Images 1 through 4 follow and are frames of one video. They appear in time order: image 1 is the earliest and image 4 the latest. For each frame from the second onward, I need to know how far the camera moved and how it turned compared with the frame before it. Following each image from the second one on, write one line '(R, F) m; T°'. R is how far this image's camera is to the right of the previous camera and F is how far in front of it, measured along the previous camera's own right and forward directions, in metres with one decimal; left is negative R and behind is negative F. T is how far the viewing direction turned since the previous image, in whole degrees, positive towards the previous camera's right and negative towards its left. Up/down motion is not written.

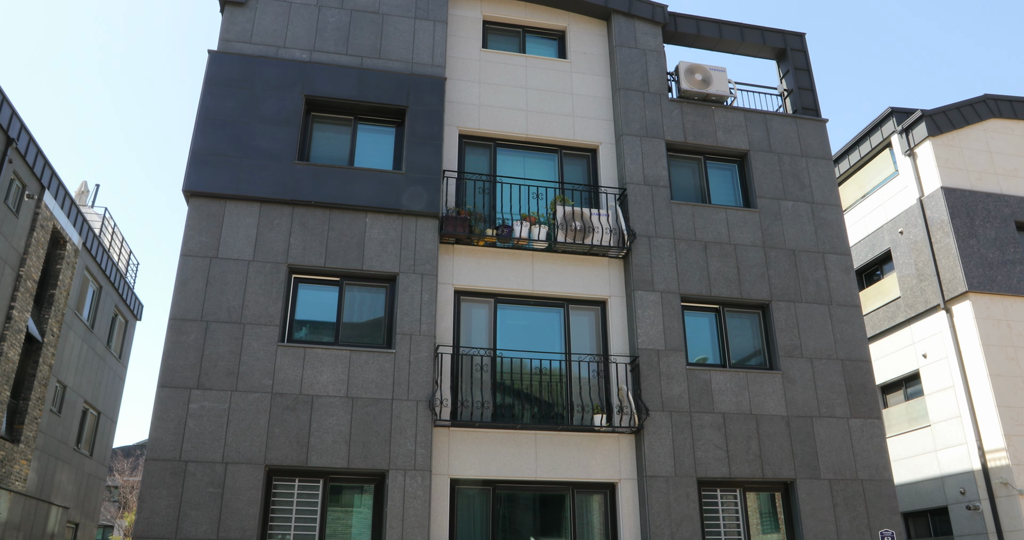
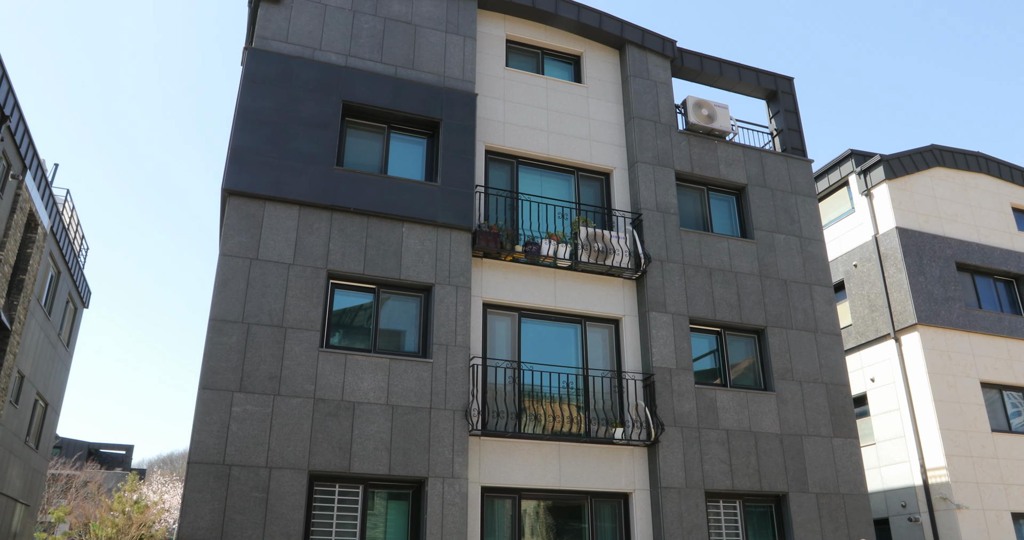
(-2.1, -0.3) m; +8°
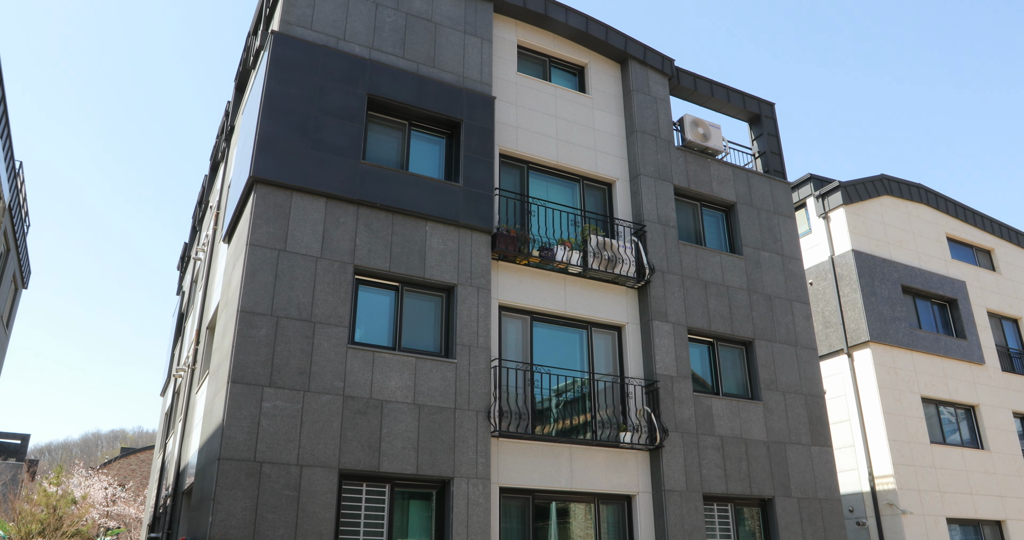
(-1.8, 0.0) m; +7°
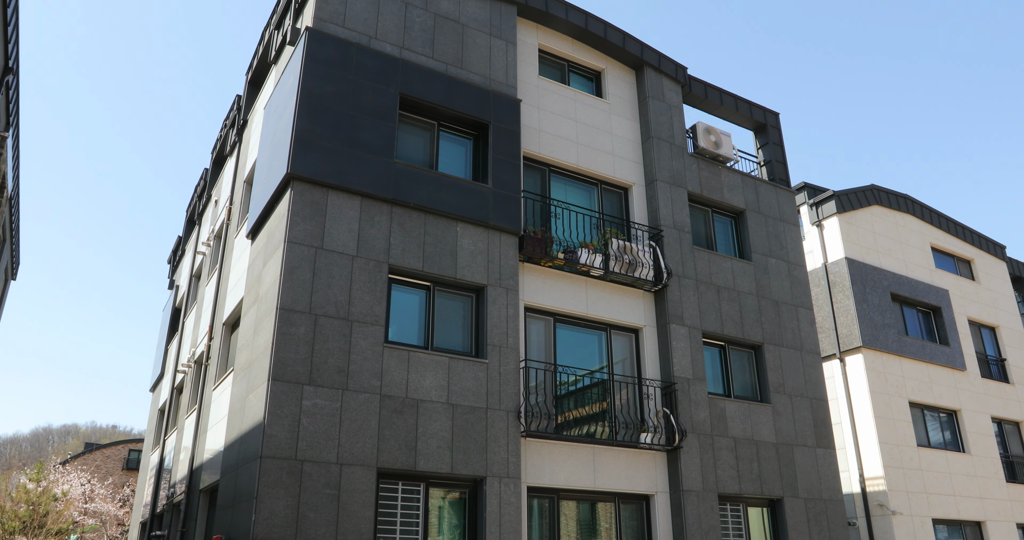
(-1.1, -0.1) m; +3°
